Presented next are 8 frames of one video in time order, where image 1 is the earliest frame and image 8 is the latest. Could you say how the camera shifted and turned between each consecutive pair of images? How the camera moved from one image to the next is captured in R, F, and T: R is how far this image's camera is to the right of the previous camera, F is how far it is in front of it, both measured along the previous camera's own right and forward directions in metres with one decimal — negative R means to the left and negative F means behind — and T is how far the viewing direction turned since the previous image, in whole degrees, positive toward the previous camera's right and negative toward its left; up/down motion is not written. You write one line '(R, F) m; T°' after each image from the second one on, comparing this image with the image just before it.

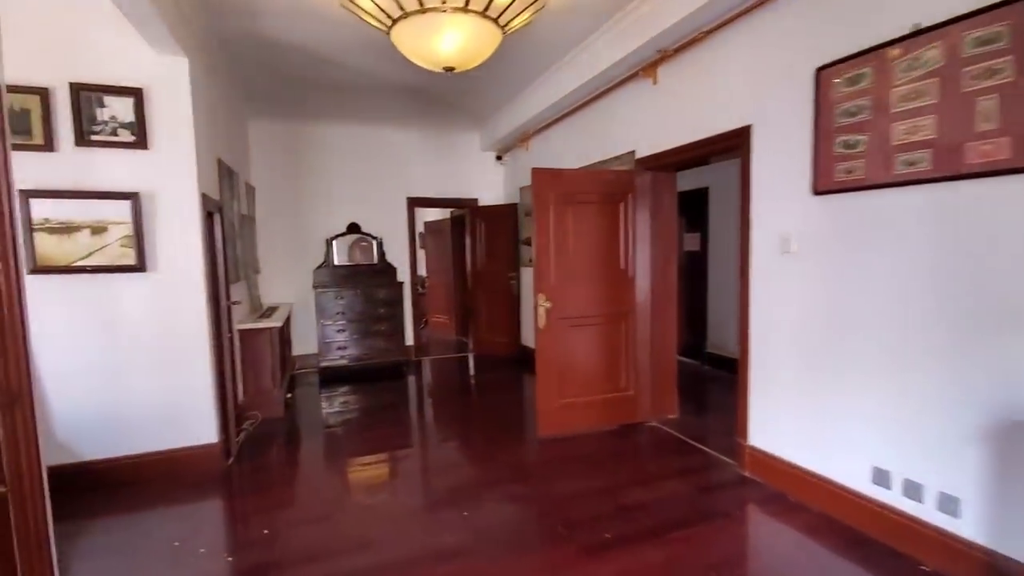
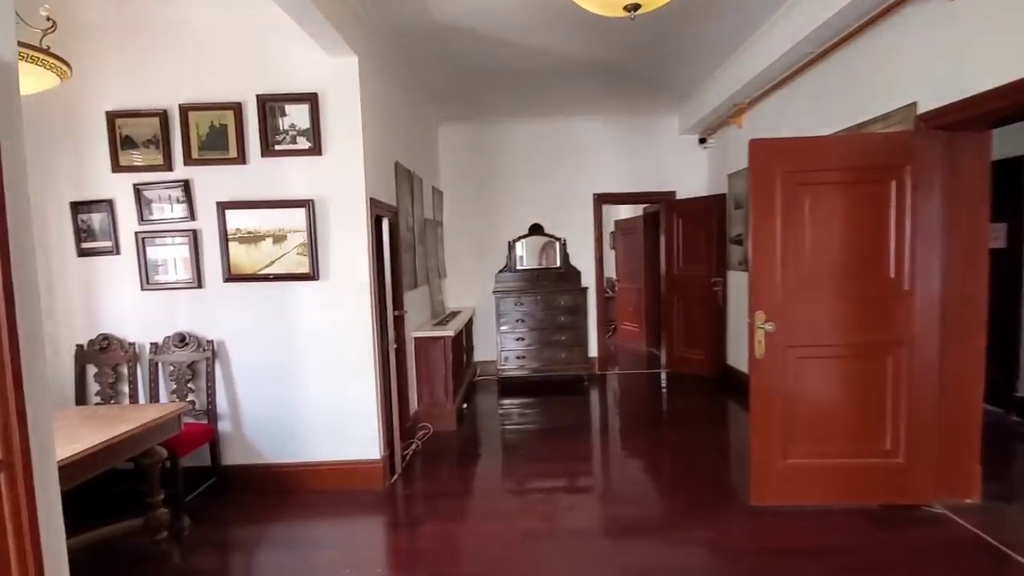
(0.0, +0.7) m; -21°
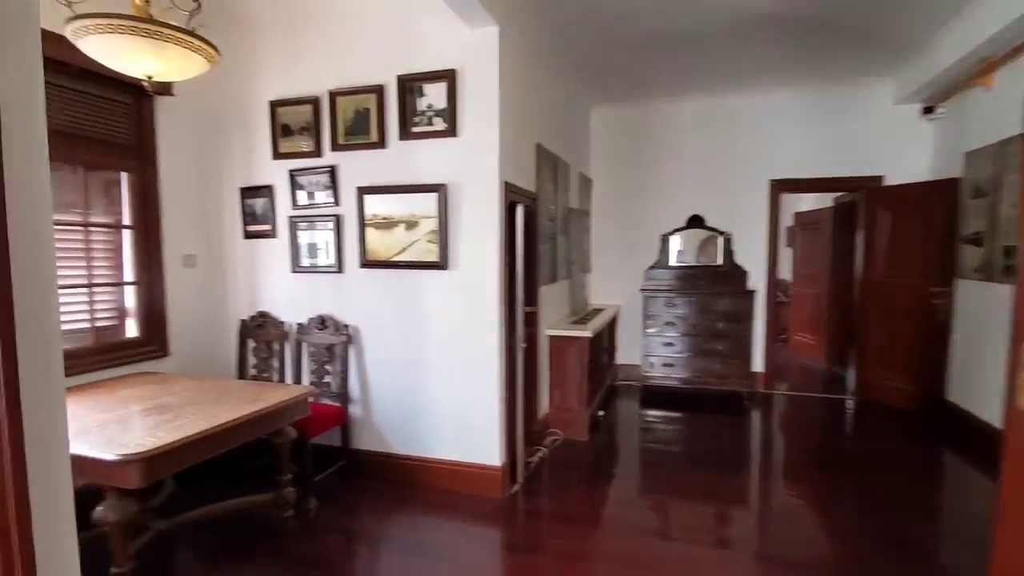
(0.0, +0.4) m; -17°
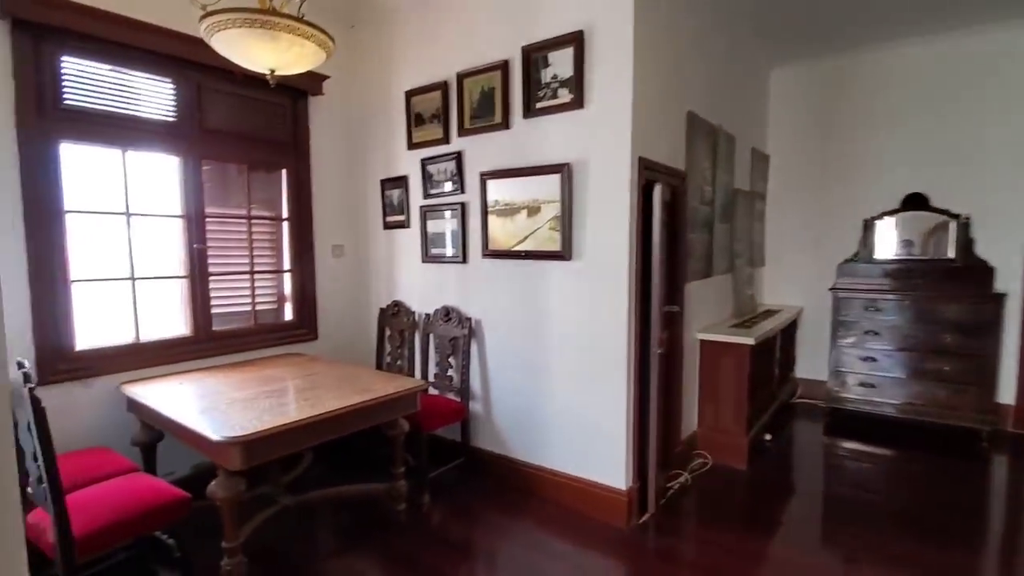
(+0.2, +0.4) m; -19°
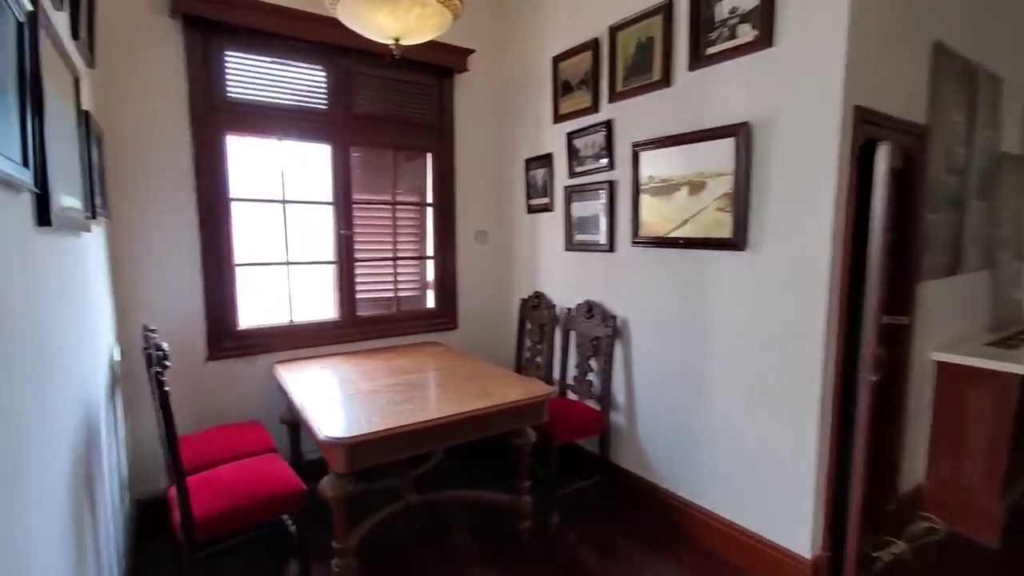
(+0.1, +0.4) m; -19°
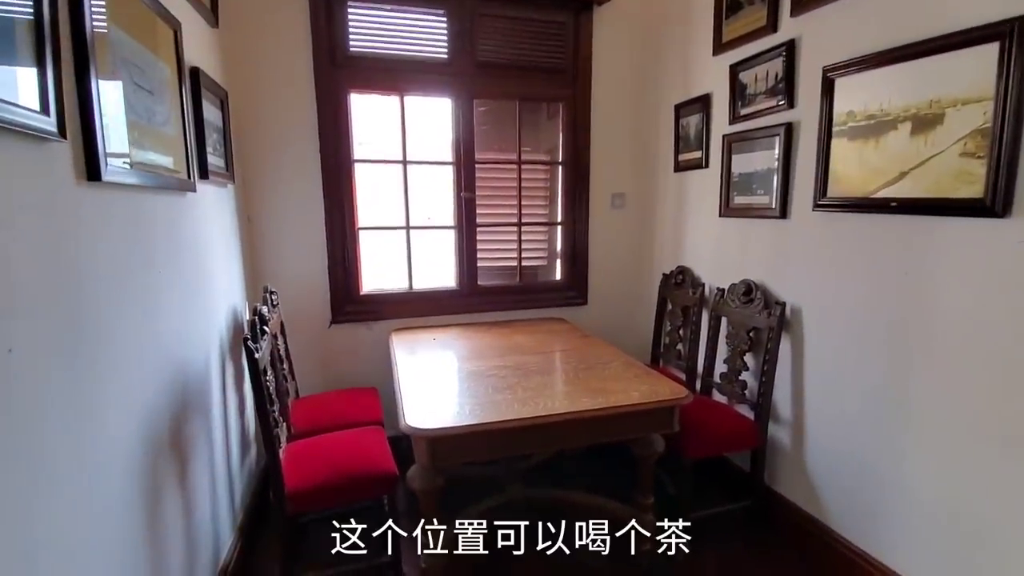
(+0.1, +0.4) m; -17°
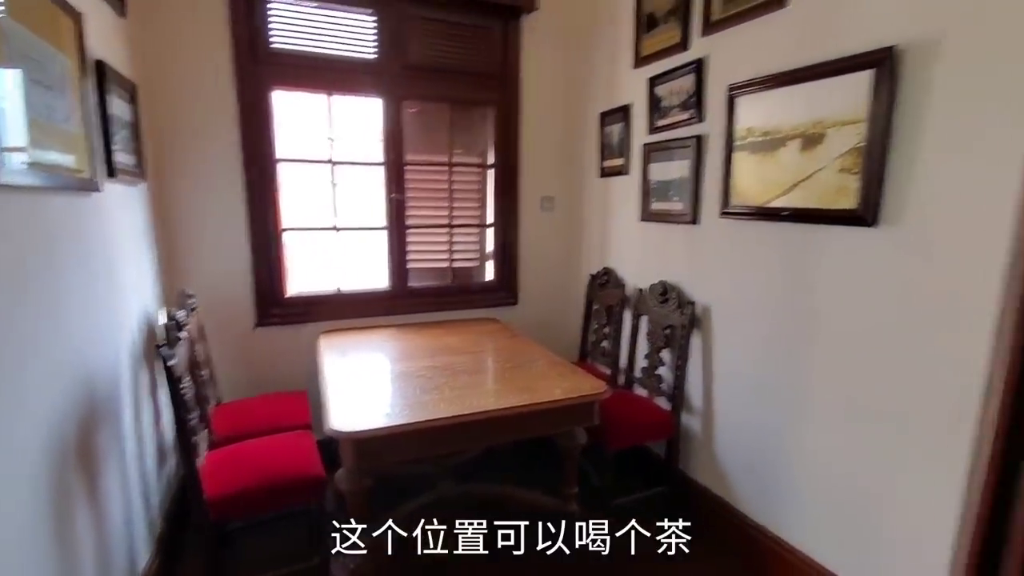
(0.0, -0.1) m; +7°
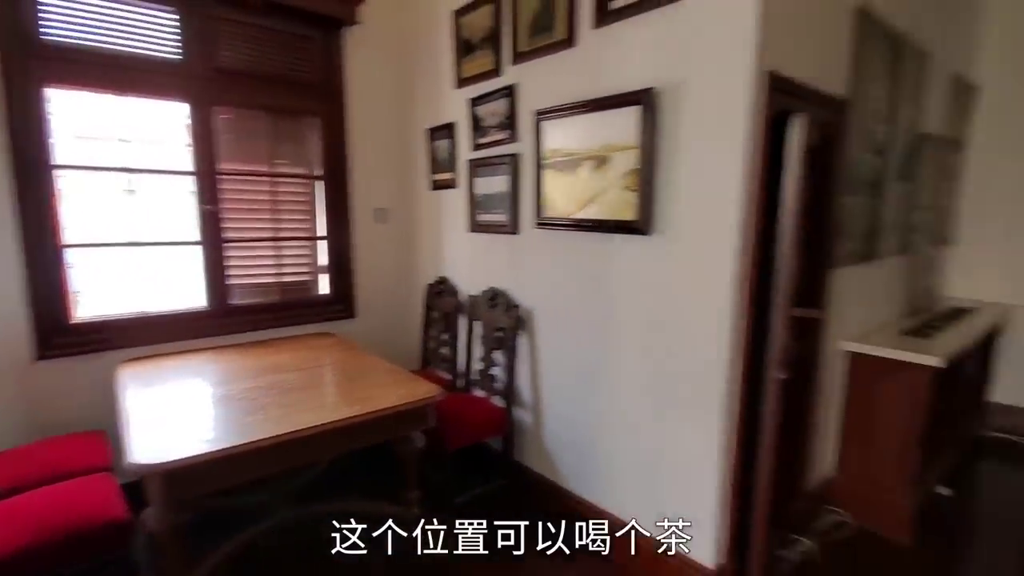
(+0.1, -0.1) m; +16°
